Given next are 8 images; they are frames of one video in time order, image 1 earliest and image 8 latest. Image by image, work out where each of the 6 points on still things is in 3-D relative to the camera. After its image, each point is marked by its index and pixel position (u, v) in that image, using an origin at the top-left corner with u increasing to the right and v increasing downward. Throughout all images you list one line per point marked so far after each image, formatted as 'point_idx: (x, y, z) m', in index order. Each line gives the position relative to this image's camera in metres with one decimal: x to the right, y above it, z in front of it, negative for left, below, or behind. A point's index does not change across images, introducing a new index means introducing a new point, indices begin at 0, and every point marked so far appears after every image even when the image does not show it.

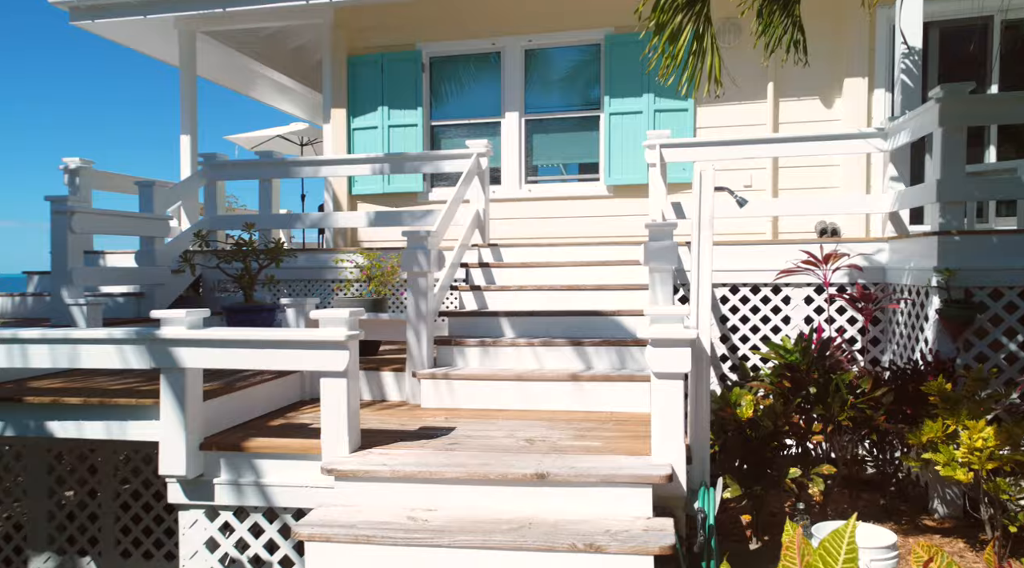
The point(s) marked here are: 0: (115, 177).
0: (-3.5, +1.0, +7.0) m
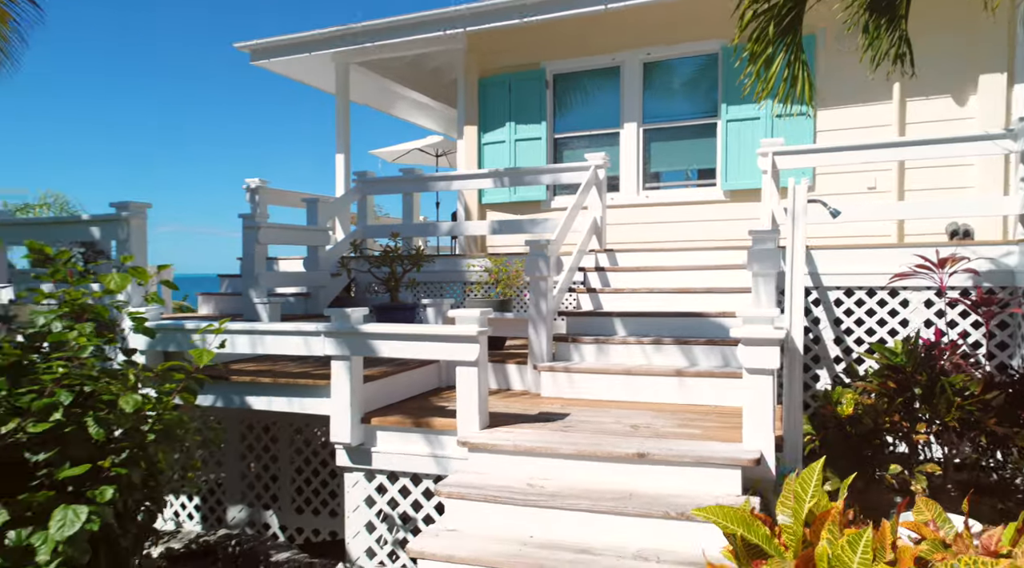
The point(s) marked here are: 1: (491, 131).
0: (-2.4, +0.9, +8.2) m
1: (-0.3, +2.2, +11.0) m
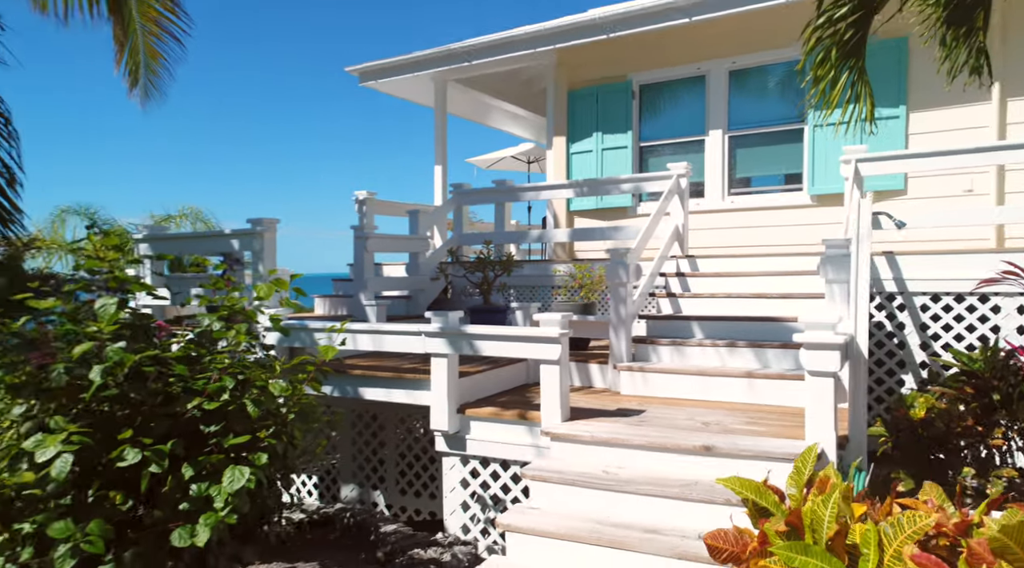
0: (-1.4, +0.9, +9.0) m
1: (+1.0, +2.1, +11.6) m
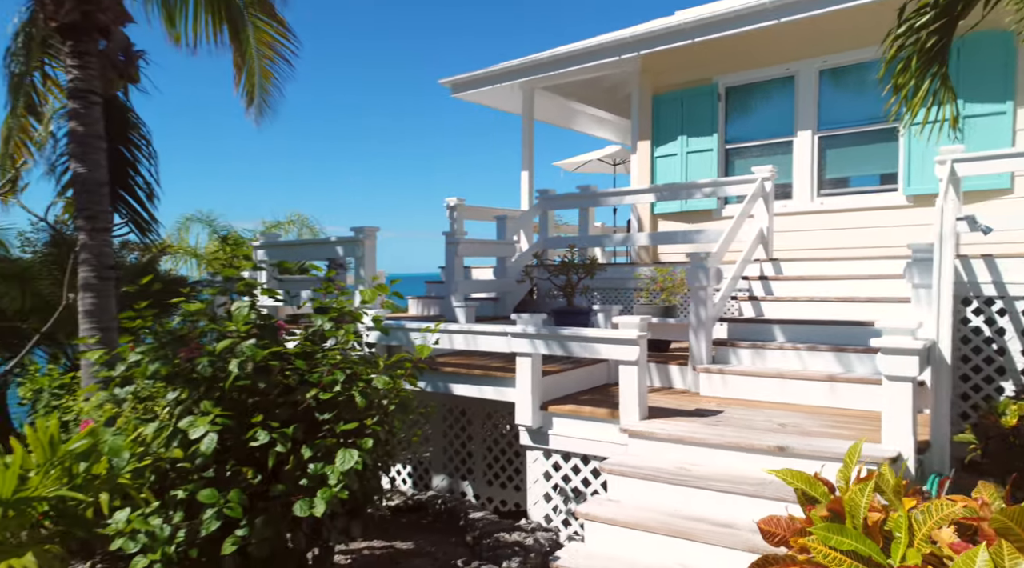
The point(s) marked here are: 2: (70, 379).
0: (-0.4, +0.9, +9.5) m
1: (+2.3, +2.1, +11.7) m
2: (-3.0, -0.6, +5.3) m
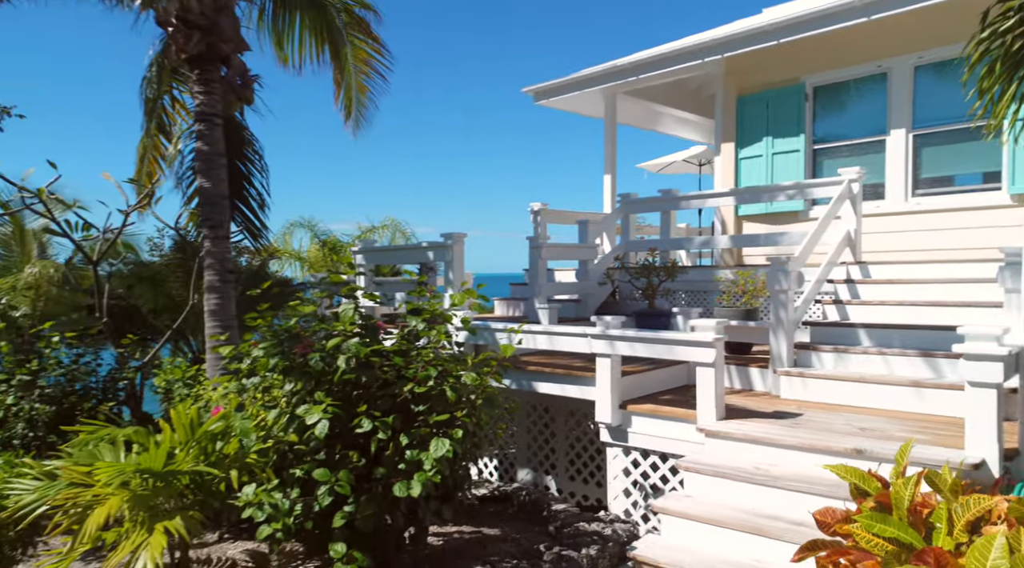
0: (+0.6, +0.9, +9.8) m
1: (+3.5, +2.1, +11.7) m
2: (-2.4, -0.7, +5.9) m
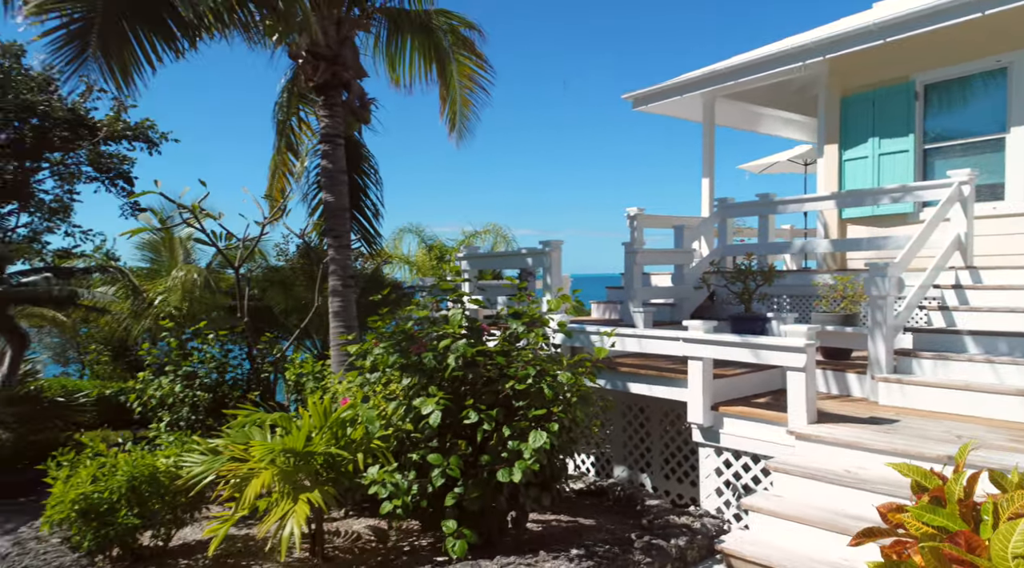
0: (+1.9, +0.8, +10.0) m
1: (+5.0, +2.0, +11.6) m
2: (-1.6, -0.7, +6.6) m
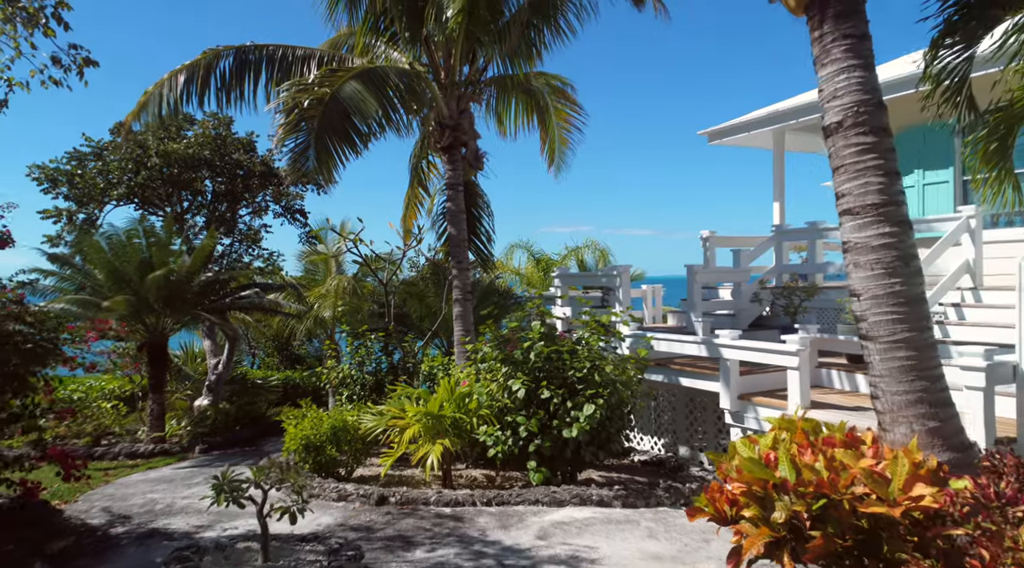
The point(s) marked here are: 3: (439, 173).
0: (+3.2, +0.6, +11.9) m
1: (+6.6, +1.8, +12.9) m
2: (-0.8, -0.9, +9.0) m
3: (-1.2, +1.8, +12.4) m
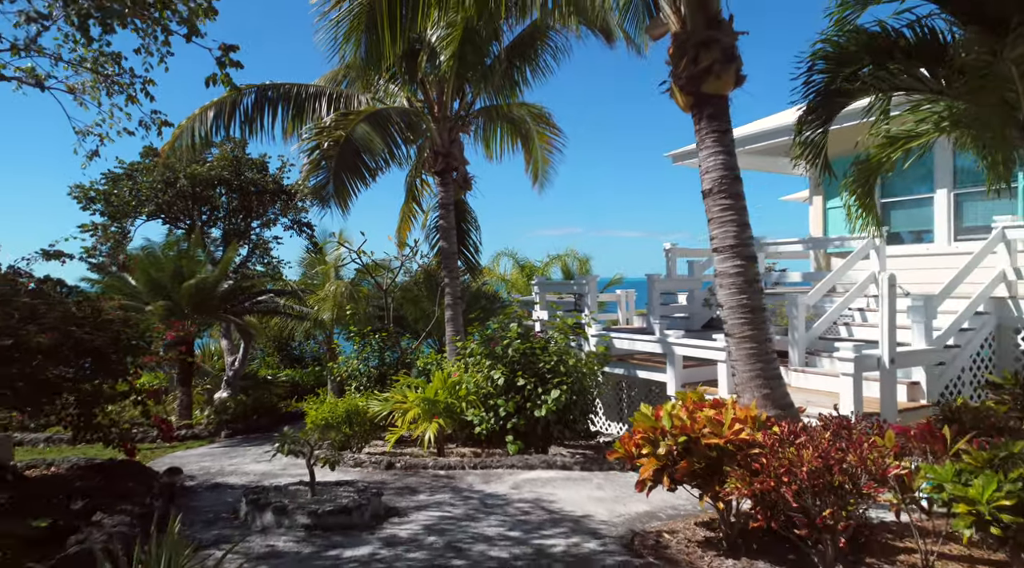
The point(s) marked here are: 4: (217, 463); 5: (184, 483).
0: (+3.0, +0.5, +13.5) m
1: (+6.3, +1.7, +14.7) m
2: (-1.0, -1.0, +10.6) m
3: (-1.4, +1.7, +14.0) m
4: (-3.1, -1.9, +8.1) m
5: (-2.8, -1.7, +6.7) m
